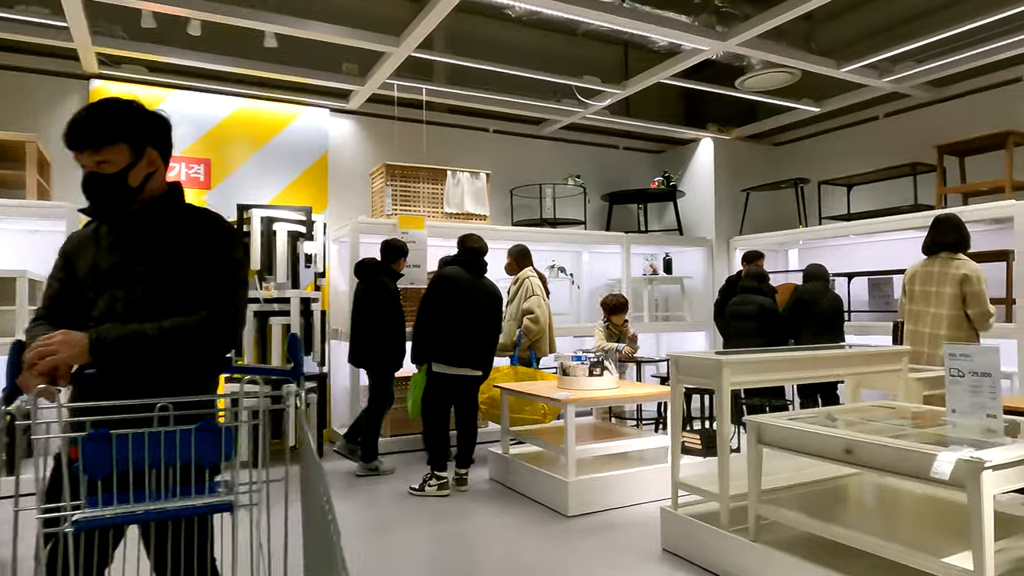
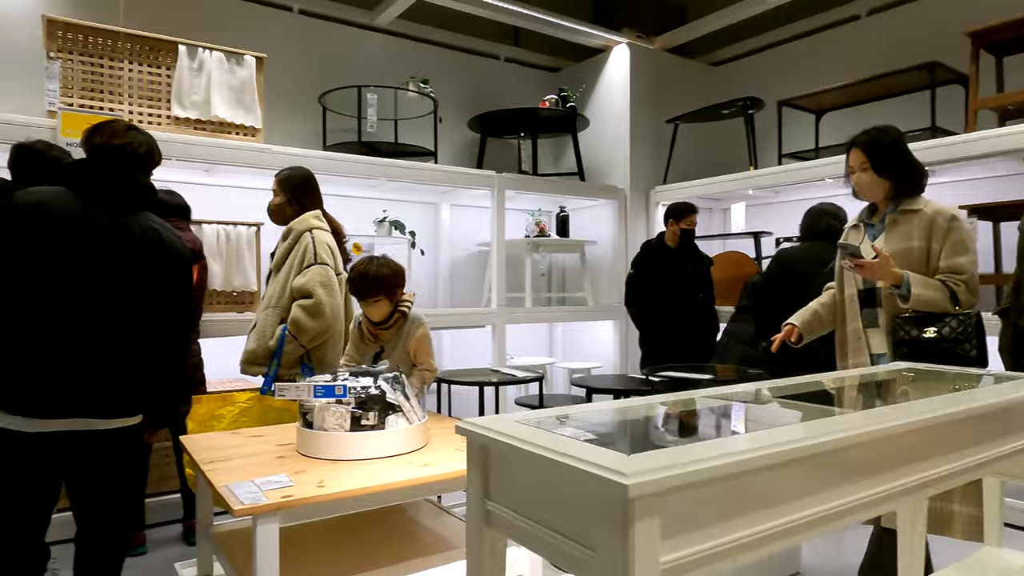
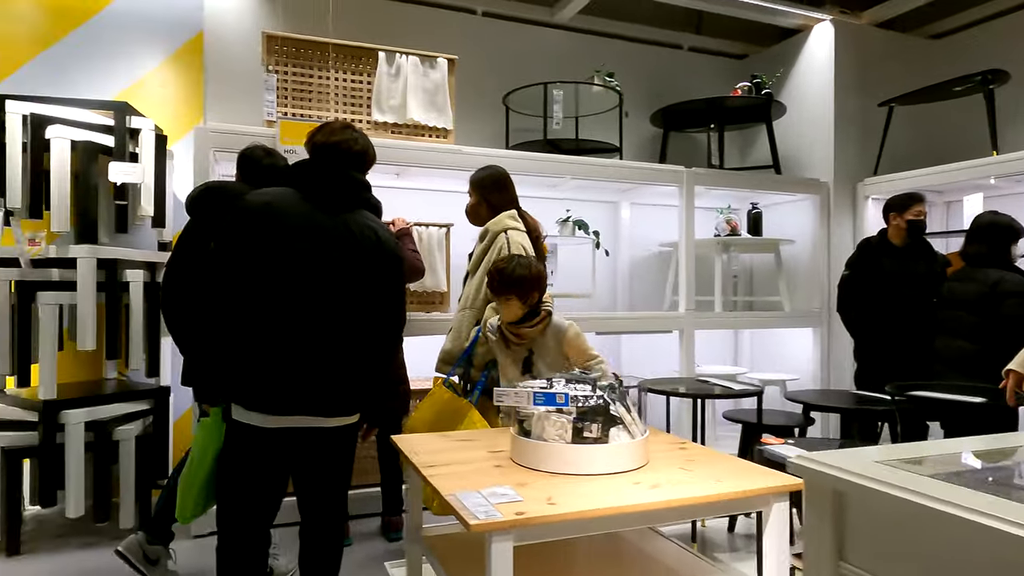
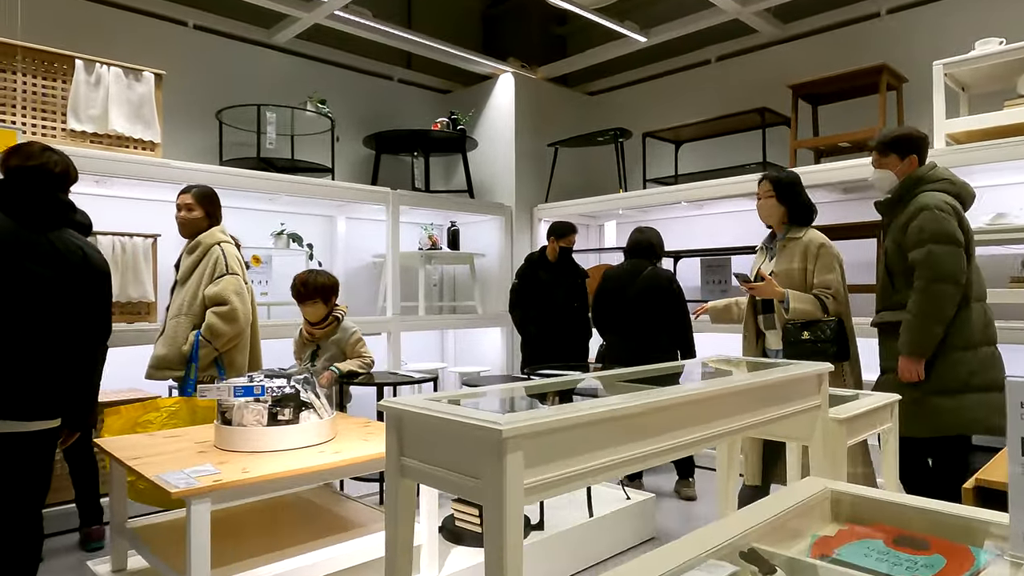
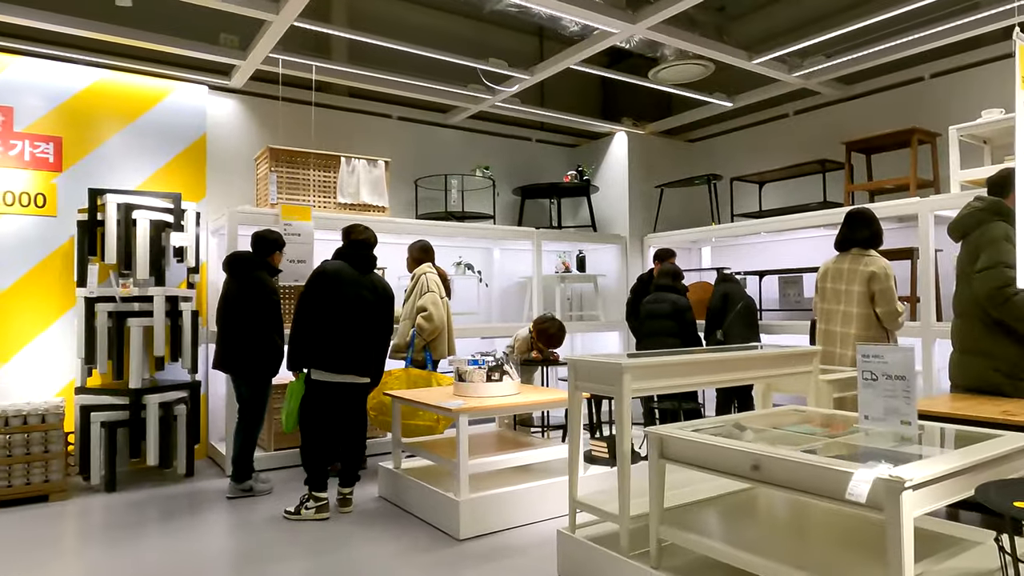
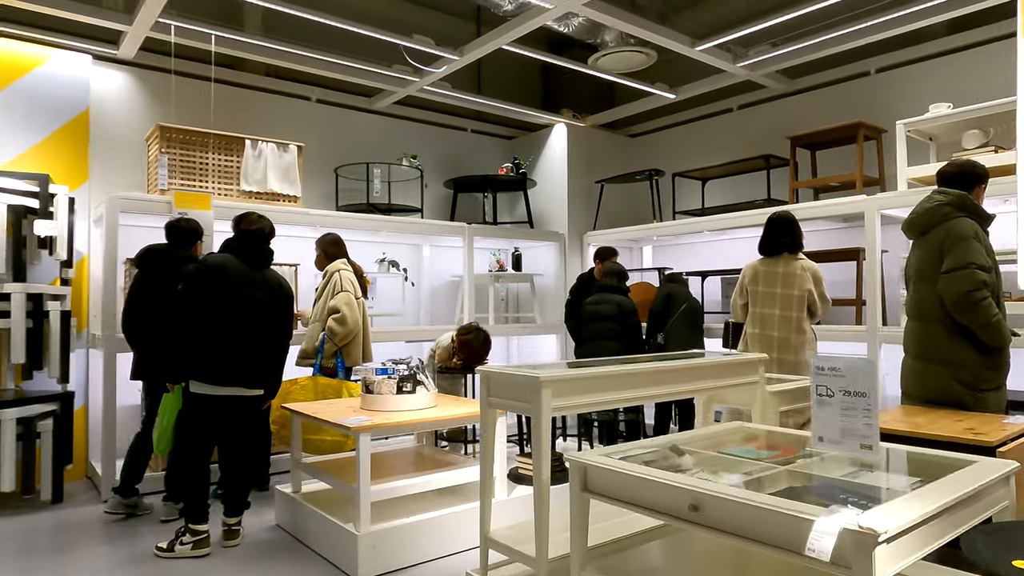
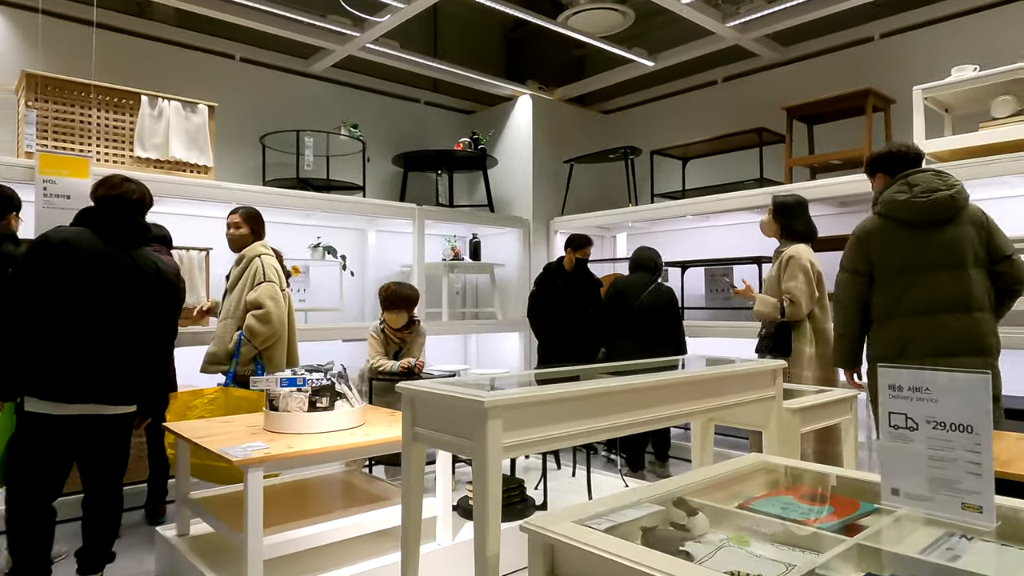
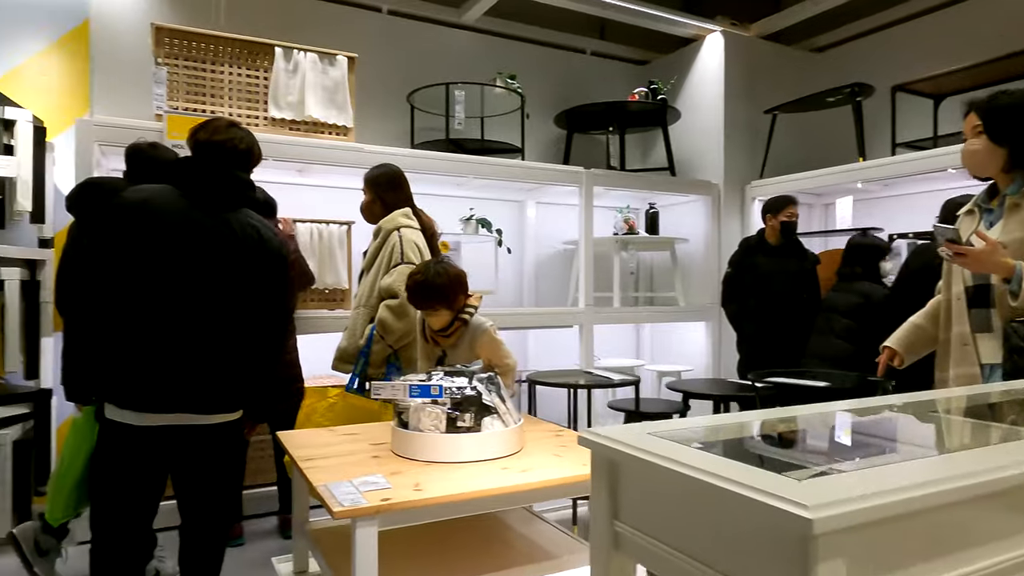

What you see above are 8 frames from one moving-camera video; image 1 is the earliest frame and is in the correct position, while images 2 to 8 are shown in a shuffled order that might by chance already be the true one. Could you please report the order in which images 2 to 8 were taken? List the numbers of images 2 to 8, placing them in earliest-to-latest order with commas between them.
5, 6, 7, 4, 2, 8, 3
